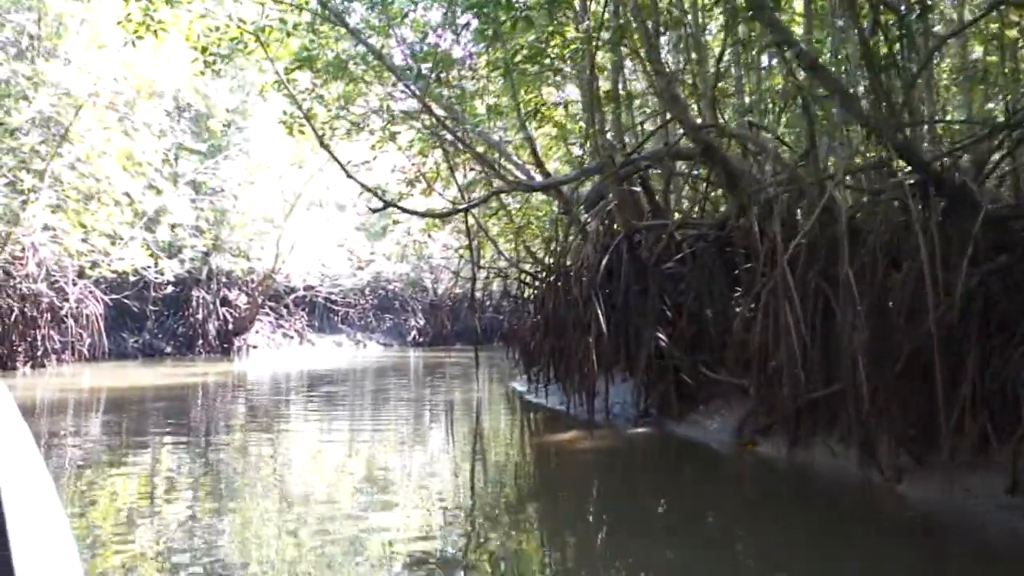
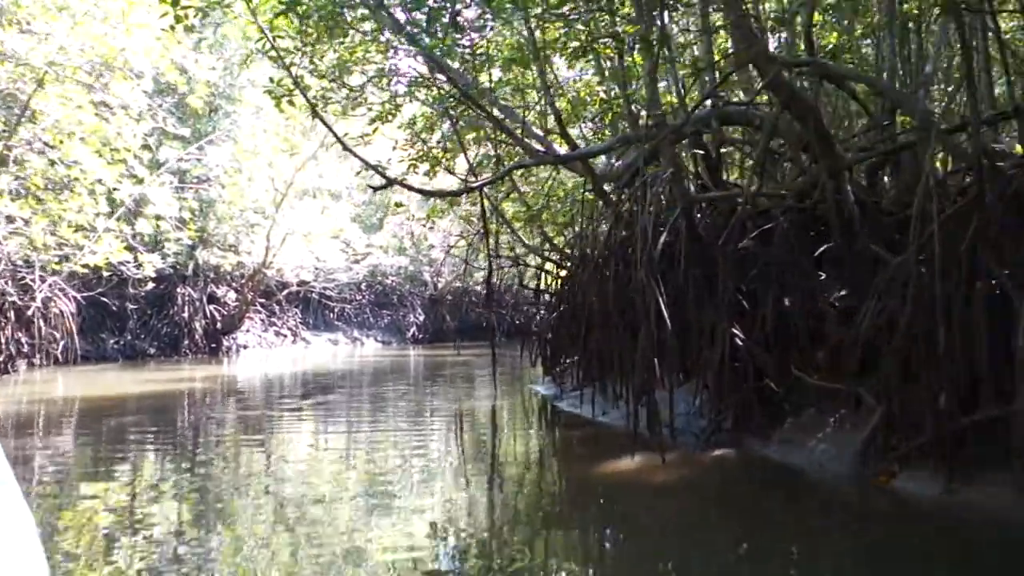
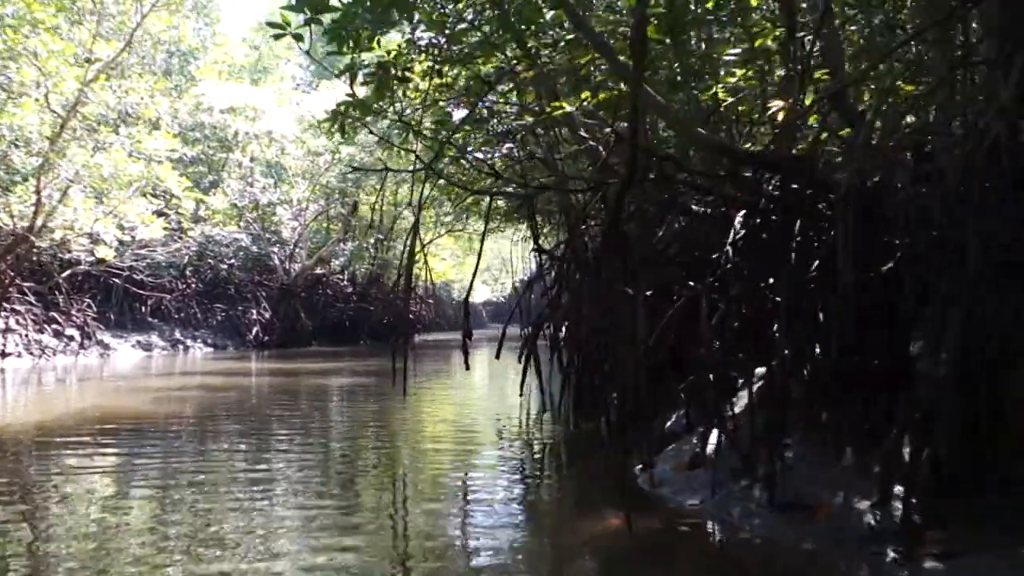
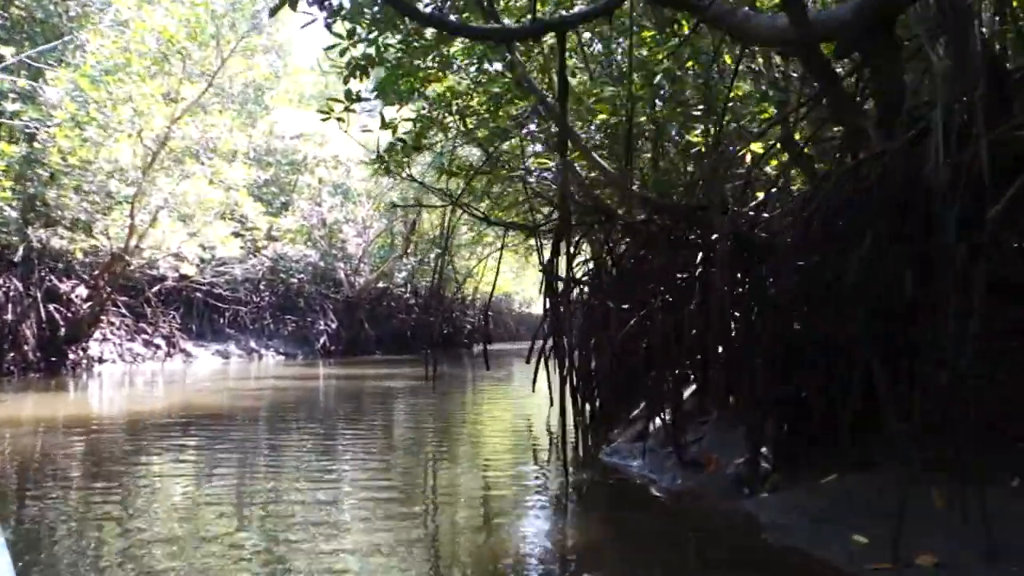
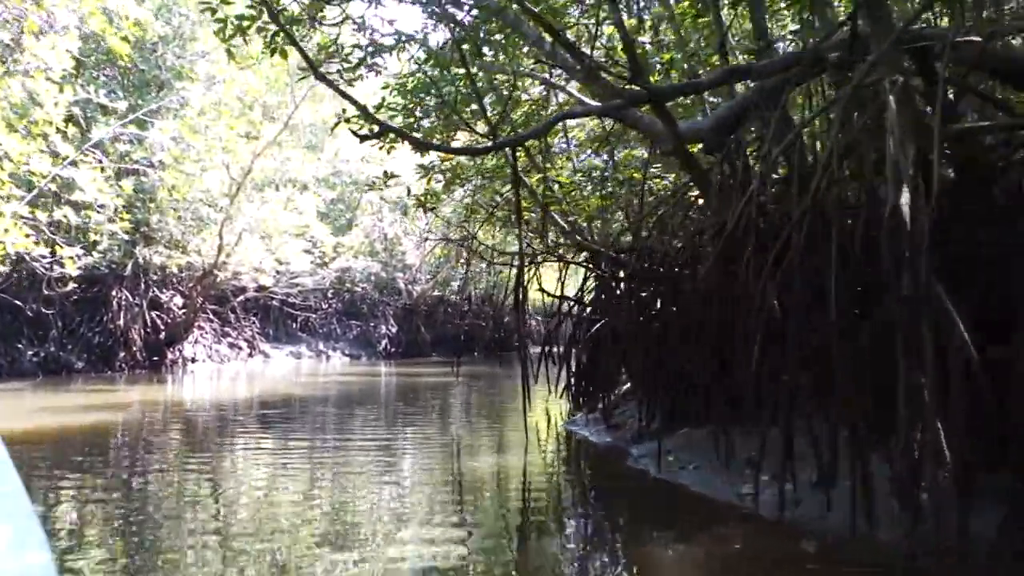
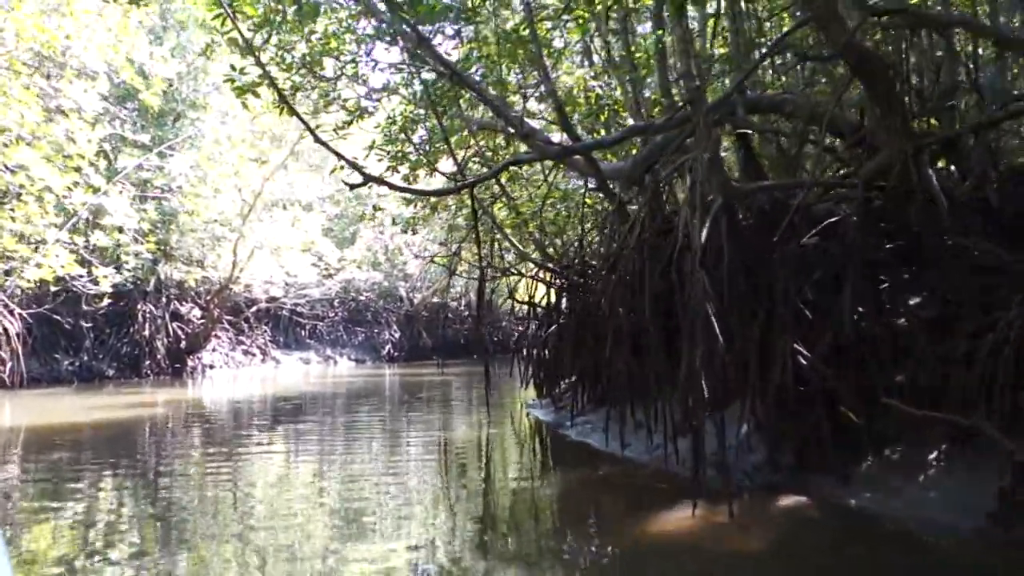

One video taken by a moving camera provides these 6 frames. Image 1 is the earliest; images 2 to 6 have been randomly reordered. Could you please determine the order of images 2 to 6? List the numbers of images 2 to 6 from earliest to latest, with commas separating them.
2, 6, 5, 4, 3
